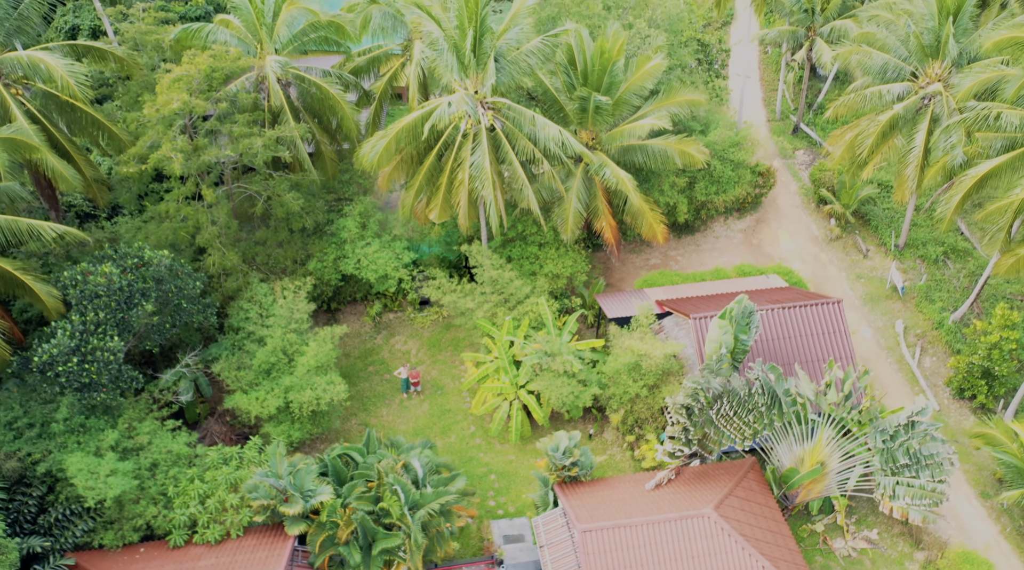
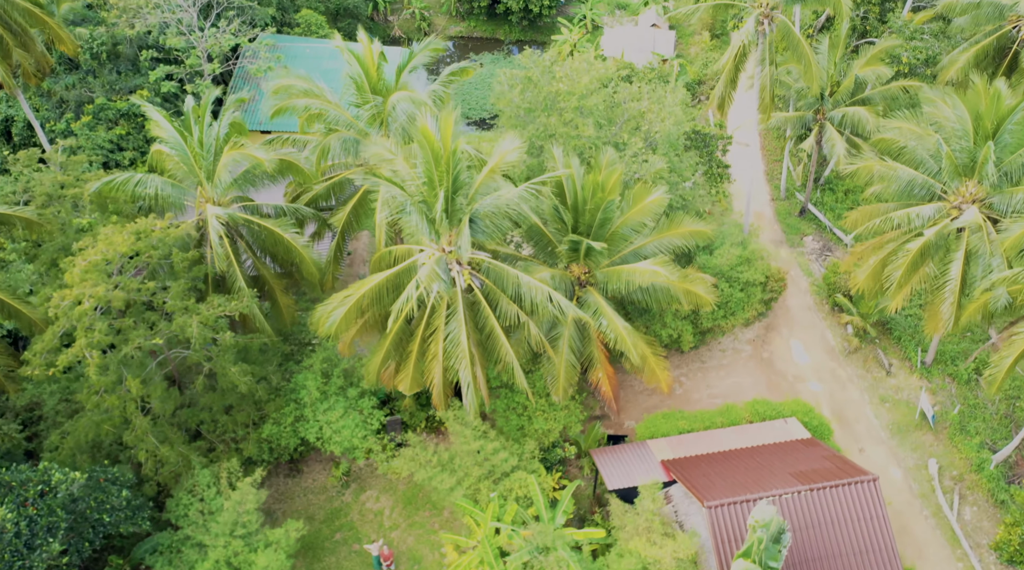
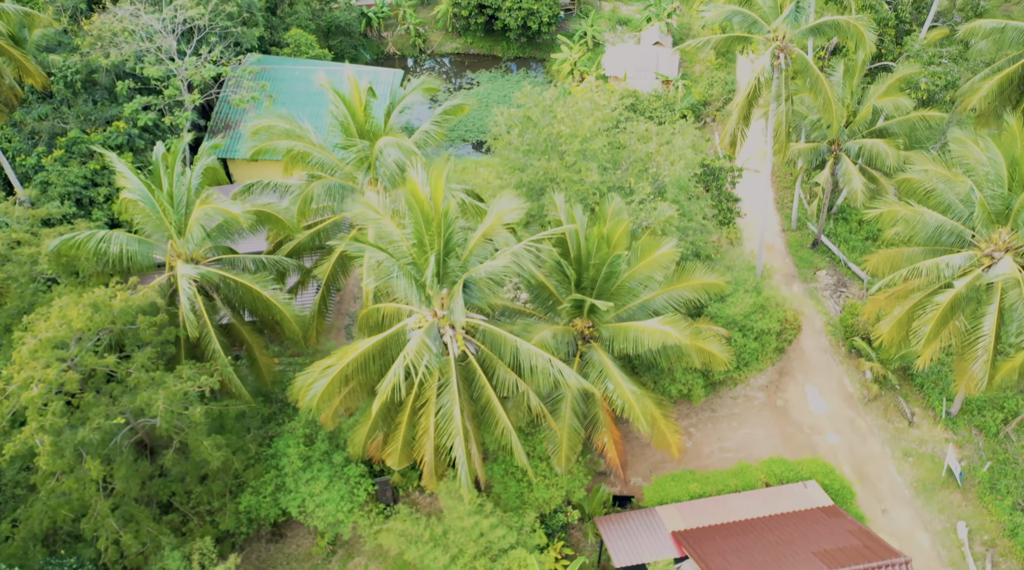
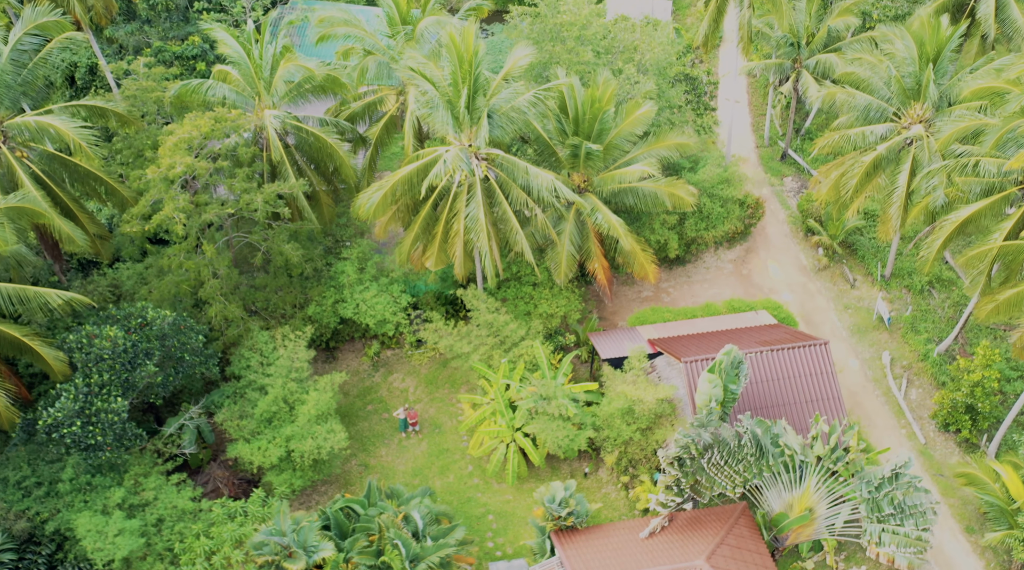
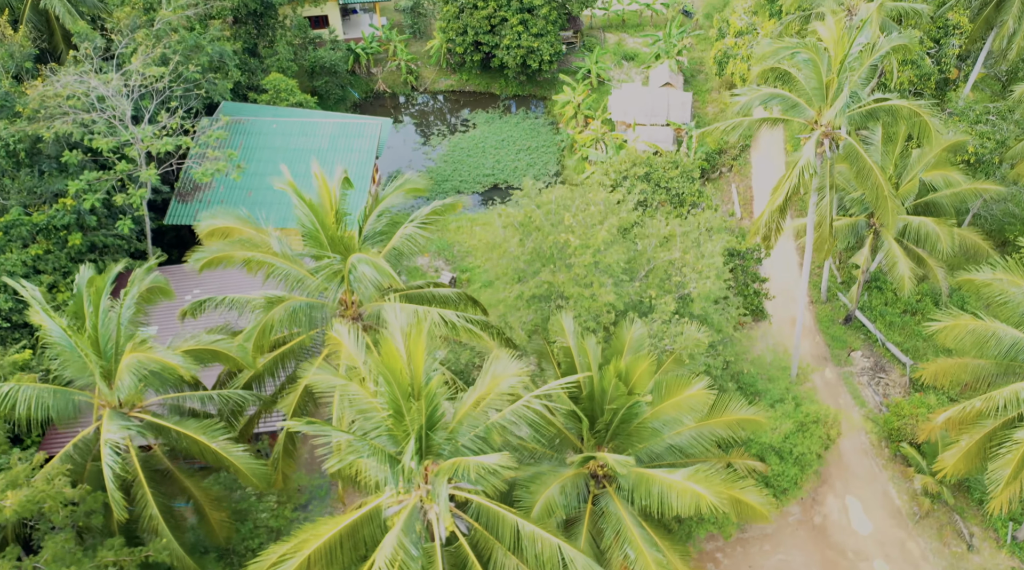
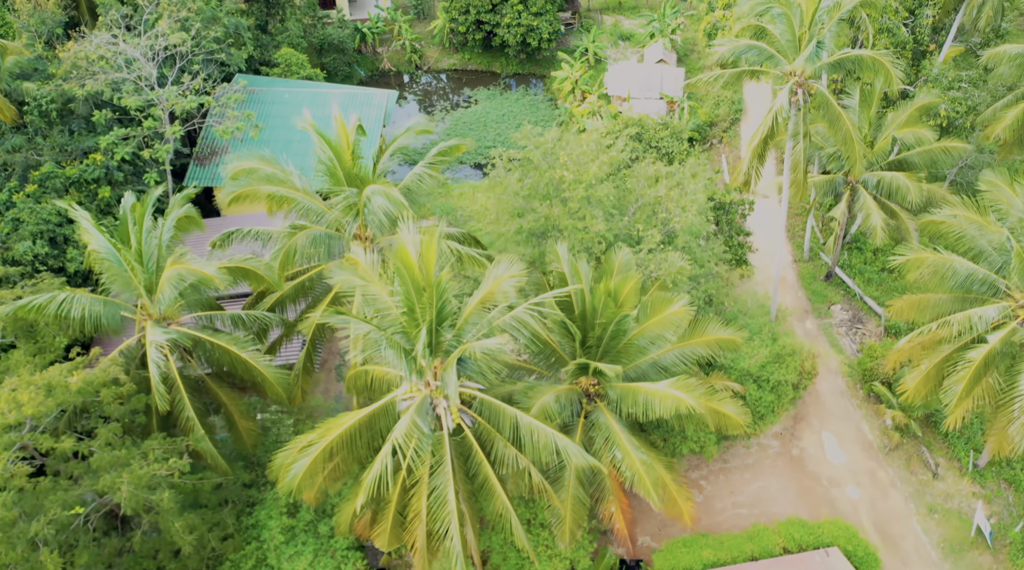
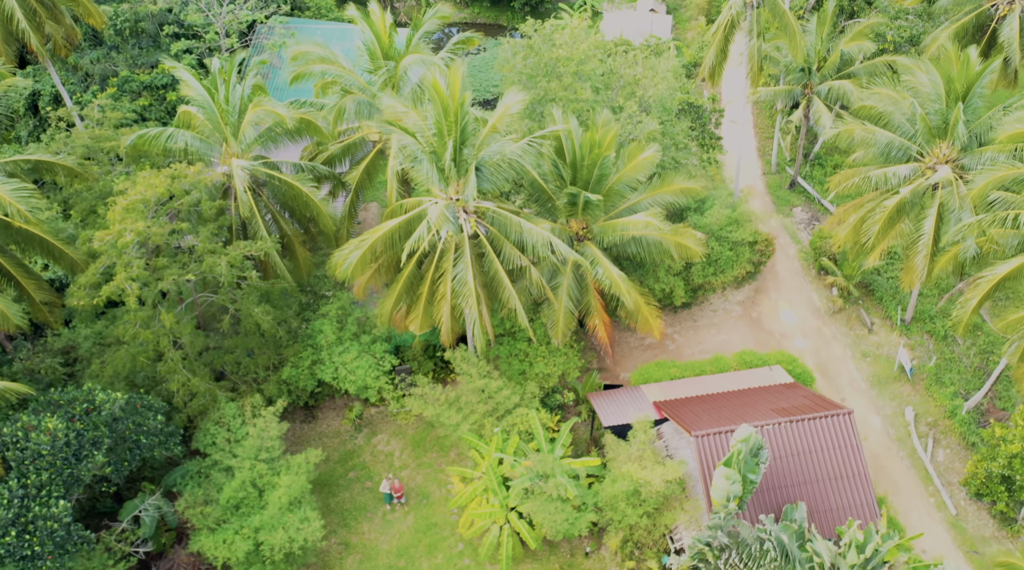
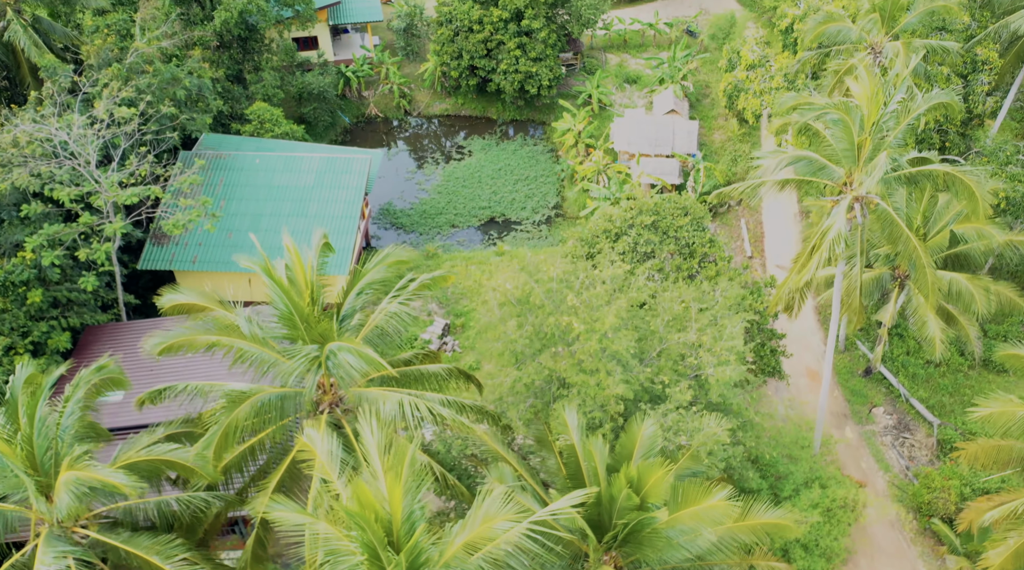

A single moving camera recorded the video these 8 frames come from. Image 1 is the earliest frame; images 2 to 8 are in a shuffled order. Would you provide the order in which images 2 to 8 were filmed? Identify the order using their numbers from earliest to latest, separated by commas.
4, 7, 2, 3, 6, 5, 8
